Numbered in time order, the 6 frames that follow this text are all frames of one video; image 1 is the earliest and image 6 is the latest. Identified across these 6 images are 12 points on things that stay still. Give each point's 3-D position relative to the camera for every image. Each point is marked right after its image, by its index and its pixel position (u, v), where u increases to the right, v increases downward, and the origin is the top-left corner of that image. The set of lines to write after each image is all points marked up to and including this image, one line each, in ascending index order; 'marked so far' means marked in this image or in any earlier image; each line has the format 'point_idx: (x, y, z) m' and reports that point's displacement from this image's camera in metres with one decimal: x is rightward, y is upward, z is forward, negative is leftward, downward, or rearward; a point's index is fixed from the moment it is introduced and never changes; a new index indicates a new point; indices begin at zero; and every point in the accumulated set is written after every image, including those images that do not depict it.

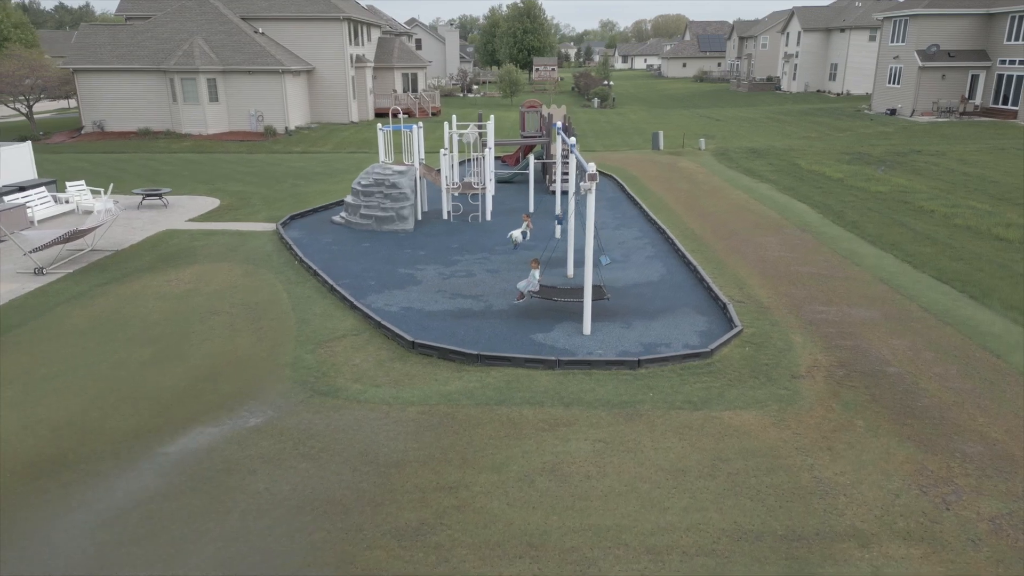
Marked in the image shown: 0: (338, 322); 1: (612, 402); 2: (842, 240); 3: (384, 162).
0: (-3.0, -0.6, +11.5) m
1: (+1.3, -1.5, +8.9) m
2: (+8.0, +1.2, +16.6) m
3: (-3.4, +3.4, +18.2) m
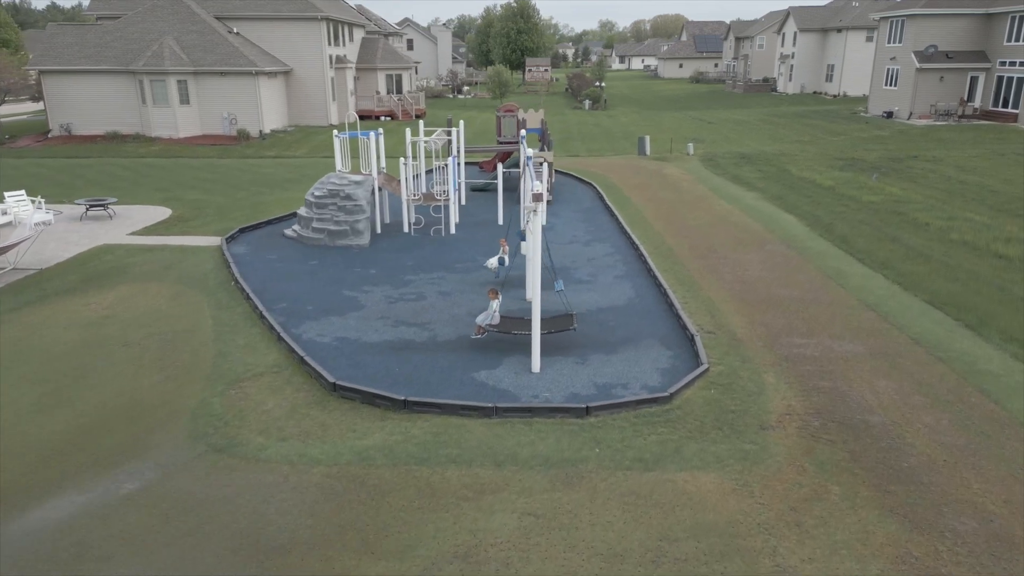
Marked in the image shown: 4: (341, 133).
0: (-3.8, -1.0, +10.3) m
1: (+0.4, -2.0, +7.7) m
2: (+7.2, +0.7, +15.4) m
3: (-4.3, +2.9, +17.1) m
4: (-4.3, +3.9, +17.2) m
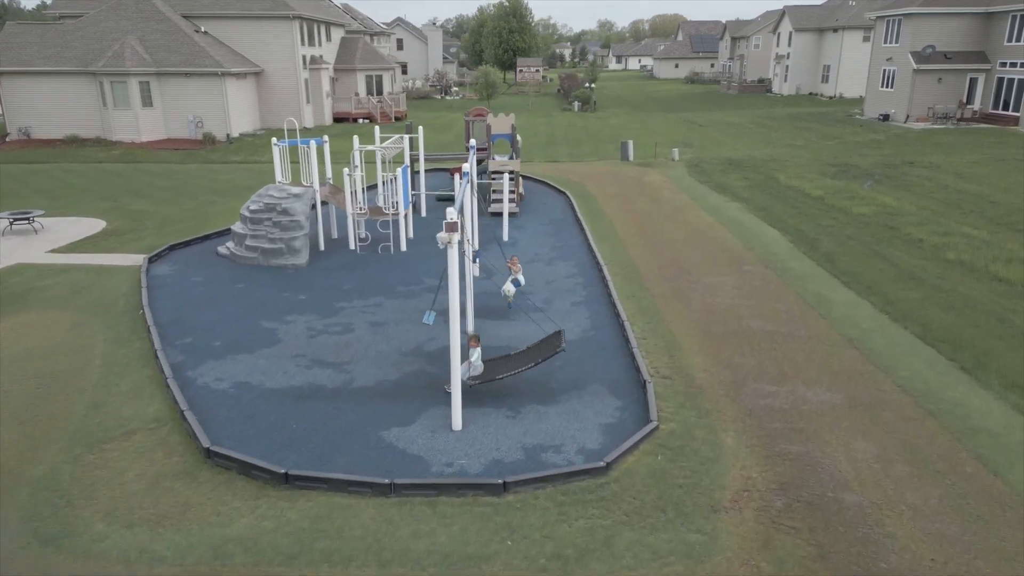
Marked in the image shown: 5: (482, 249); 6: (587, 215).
0: (-4.8, -1.6, +8.9) m
1: (-0.6, -2.5, +6.3) m
2: (+6.1, +0.2, +14.0) m
3: (-5.3, +2.4, +15.6) m
4: (-5.3, +3.4, +15.7) m
5: (-0.7, +0.9, +16.3) m
6: (+2.2, +2.2, +20.0) m
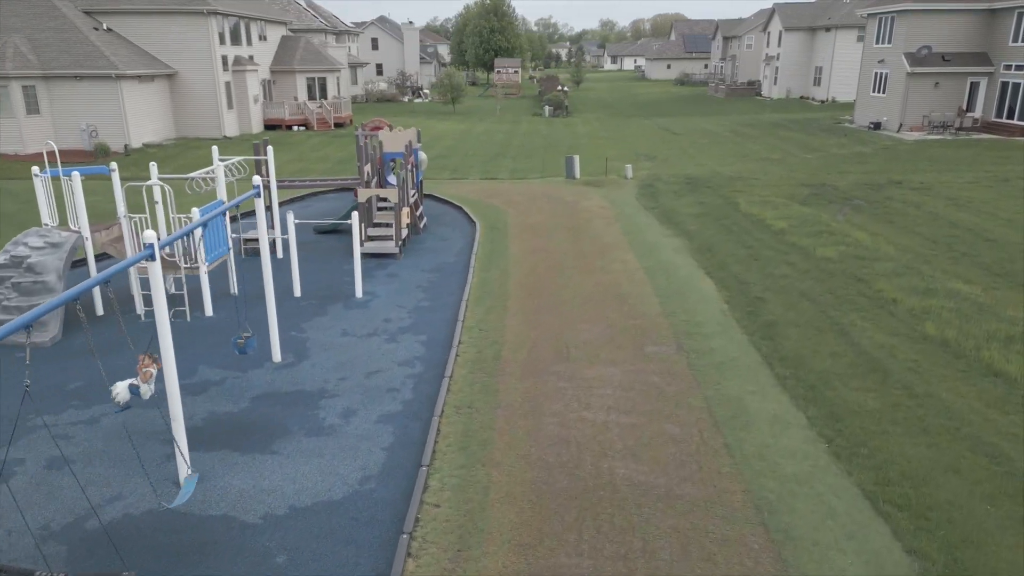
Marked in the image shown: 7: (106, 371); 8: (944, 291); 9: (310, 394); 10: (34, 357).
0: (-7.7, -2.9, +5.0) m
1: (-3.5, -3.9, +2.4) m
2: (+3.3, -1.2, +10.1) m
3: (-8.2, +1.0, +11.8) m
4: (-8.2, +2.0, +11.9) m
5: (-3.5, -0.4, +12.4) m
6: (-0.6, +0.8, +16.1) m
7: (-6.0, -1.2, +10.1) m
8: (+8.5, -0.1, +13.3) m
9: (-2.8, -1.5, +9.5) m
10: (-7.4, -1.1, +10.5) m
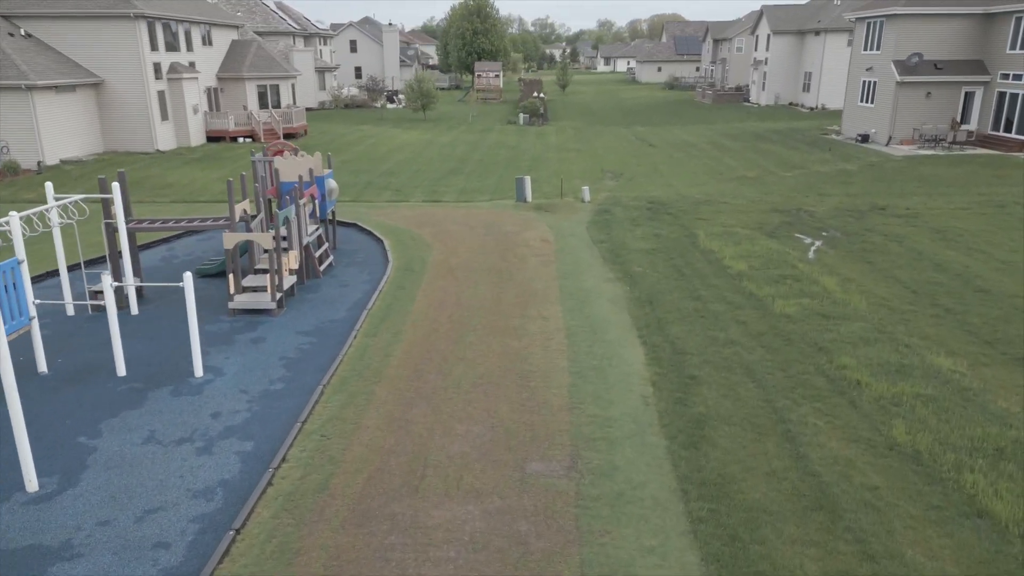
0: (-9.7, -4.2, +2.5) m
1: (-5.4, -5.1, -0.1) m
2: (+1.4, -2.5, +7.6) m
3: (-10.1, -0.2, +9.2) m
4: (-10.1, +0.8, +9.4) m
5: (-5.5, -1.7, +9.9) m
6: (-2.5, -0.5, +13.6) m
7: (-7.9, -2.4, +7.6) m
8: (+6.5, -1.3, +10.8) m
9: (-4.8, -2.7, +7.0) m
10: (-9.3, -2.3, +7.9) m
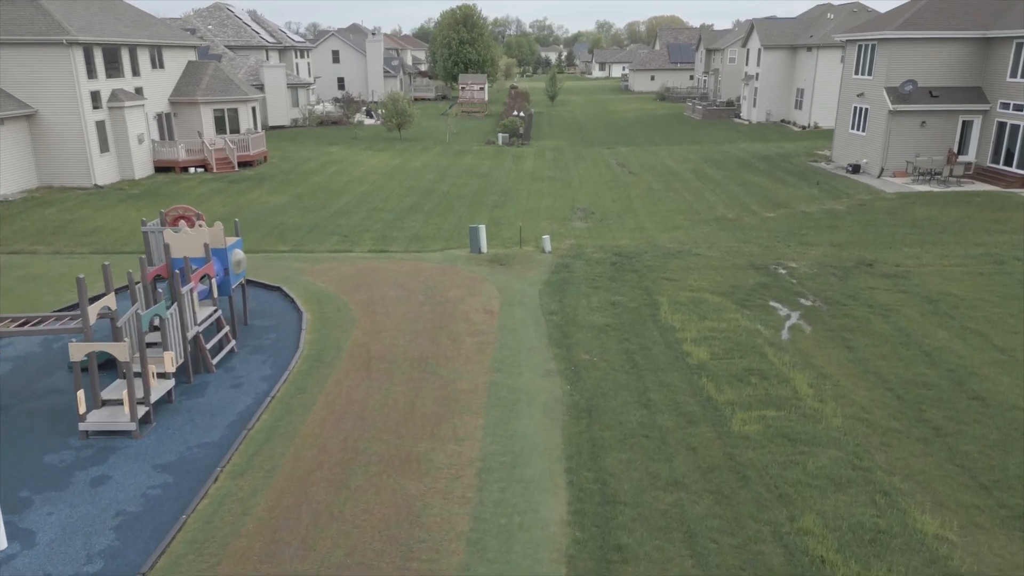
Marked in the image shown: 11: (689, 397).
0: (-11.2, -6.0, +0.4) m
1: (-6.9, -7.0, -2.2) m
2: (-0.2, -4.4, +5.5) m
3: (-11.6, -2.1, +7.1) m
4: (-11.6, -1.1, +7.3) m
5: (-7.0, -3.6, +7.8) m
6: (-4.1, -2.4, +11.5) m
7: (-9.5, -4.3, +5.5) m
8: (+5.0, -3.2, +8.7) m
9: (-6.3, -4.6, +4.9) m
10: (-10.9, -4.2, +5.8) m
11: (+3.3, -2.0, +12.6) m
